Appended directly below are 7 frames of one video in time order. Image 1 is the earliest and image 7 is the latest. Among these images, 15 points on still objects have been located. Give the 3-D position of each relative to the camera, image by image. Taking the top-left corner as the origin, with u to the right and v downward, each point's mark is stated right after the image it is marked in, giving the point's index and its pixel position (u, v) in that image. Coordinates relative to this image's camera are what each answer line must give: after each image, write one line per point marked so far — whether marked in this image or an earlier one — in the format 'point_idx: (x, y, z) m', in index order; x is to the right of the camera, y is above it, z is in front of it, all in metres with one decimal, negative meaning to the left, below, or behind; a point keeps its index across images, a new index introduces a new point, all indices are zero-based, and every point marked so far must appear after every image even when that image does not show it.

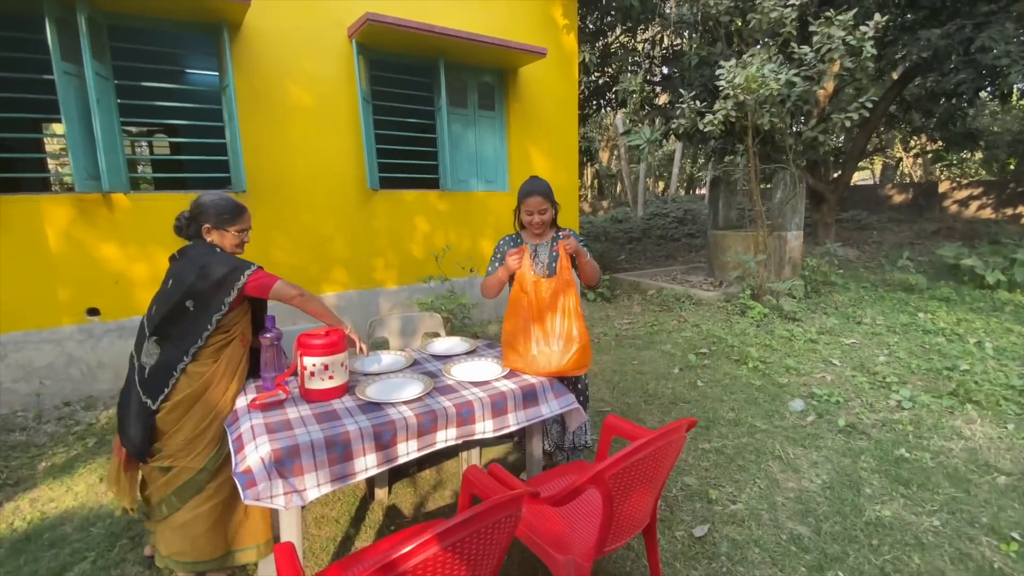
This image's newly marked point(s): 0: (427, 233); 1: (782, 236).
0: (-0.9, +0.6, +5.0) m
1: (+4.1, +0.8, +7.2) m
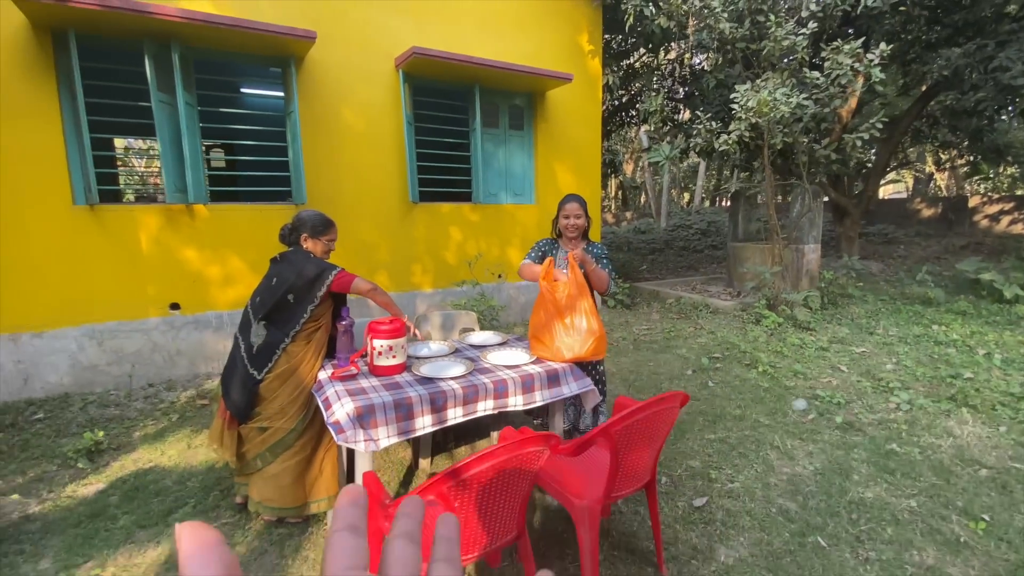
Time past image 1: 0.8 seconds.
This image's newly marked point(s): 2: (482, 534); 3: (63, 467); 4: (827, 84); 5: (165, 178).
0: (-0.6, +0.5, +5.5) m
1: (+4.5, +0.6, +7.5) m
2: (-0.1, -0.8, +1.6) m
3: (-3.0, -1.2, +3.2) m
4: (+3.5, +2.3, +5.3) m
5: (-3.0, +0.9, +4.1) m
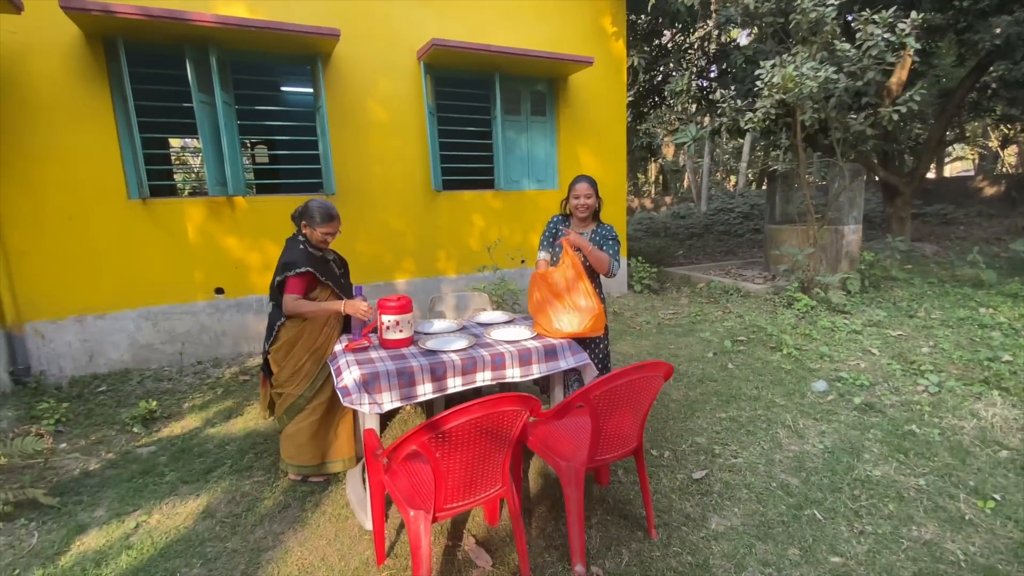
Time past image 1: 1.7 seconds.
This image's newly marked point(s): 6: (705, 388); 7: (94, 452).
0: (-0.3, +0.7, +5.7) m
1: (+4.9, +0.9, +7.2) m
2: (-0.2, -0.7, +1.8) m
3: (-2.9, -1.1, +3.6) m
4: (+3.7, +2.5, +5.1) m
5: (-2.8, +1.1, +4.5) m
6: (+1.6, -0.9, +4.0) m
7: (-2.9, -1.1, +3.3) m
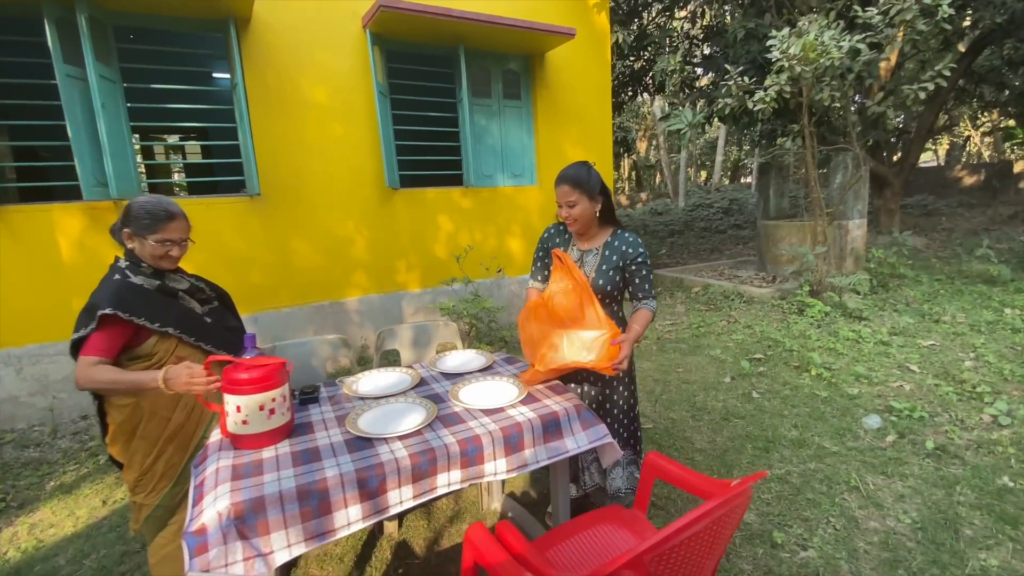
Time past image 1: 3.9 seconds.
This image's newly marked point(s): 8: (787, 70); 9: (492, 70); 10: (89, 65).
0: (-0.6, +0.6, +4.8) m
1: (+4.5, +0.9, +6.5) m
2: (-0.2, -0.9, +0.9) m
3: (-3.0, -1.3, +2.5) m
4: (+3.4, +2.4, +4.4) m
5: (-3.1, +0.8, +3.4) m
6: (+1.5, -1.0, +3.2) m
7: (-2.9, -1.4, +2.2) m
8: (+2.6, +2.0, +4.5) m
9: (-0.2, +2.2, +4.9) m
10: (-2.9, +1.5, +3.3) m
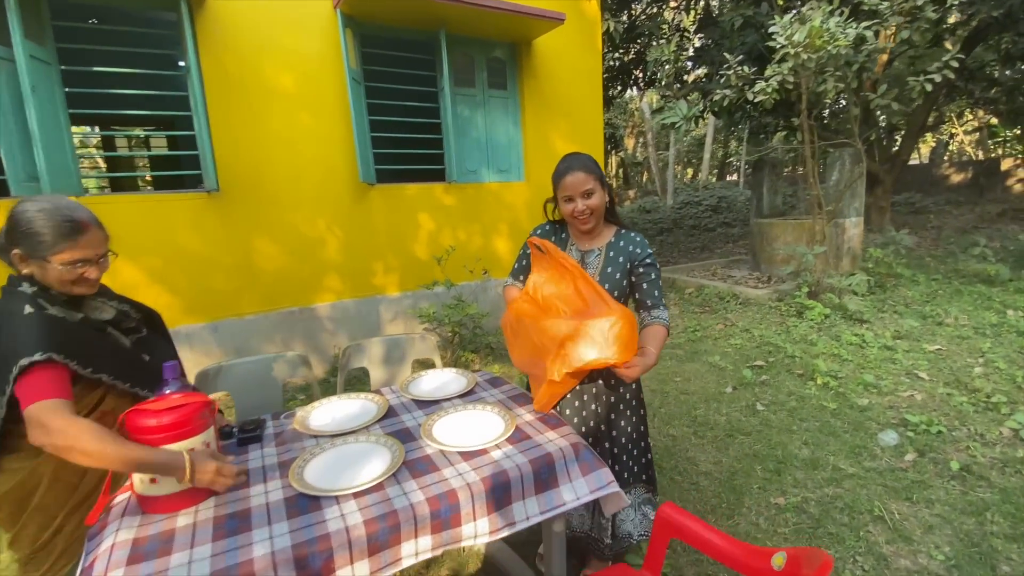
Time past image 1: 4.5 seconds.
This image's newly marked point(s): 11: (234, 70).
0: (-0.7, +0.5, +4.4) m
1: (+4.3, +0.8, +6.3) m
2: (-0.2, -0.9, +0.6) m
3: (-3.1, -1.4, +2.1) m
4: (+3.2, +2.4, +4.1) m
5: (-3.1, +0.8, +3.0) m
6: (+1.4, -1.0, +2.9) m
7: (-3.0, -1.4, +1.9) m
8: (+2.4, +2.0, +4.2) m
9: (-0.3, +2.2, +4.6) m
10: (-3.0, +1.5, +2.9) m
11: (-2.1, +1.6, +3.6) m
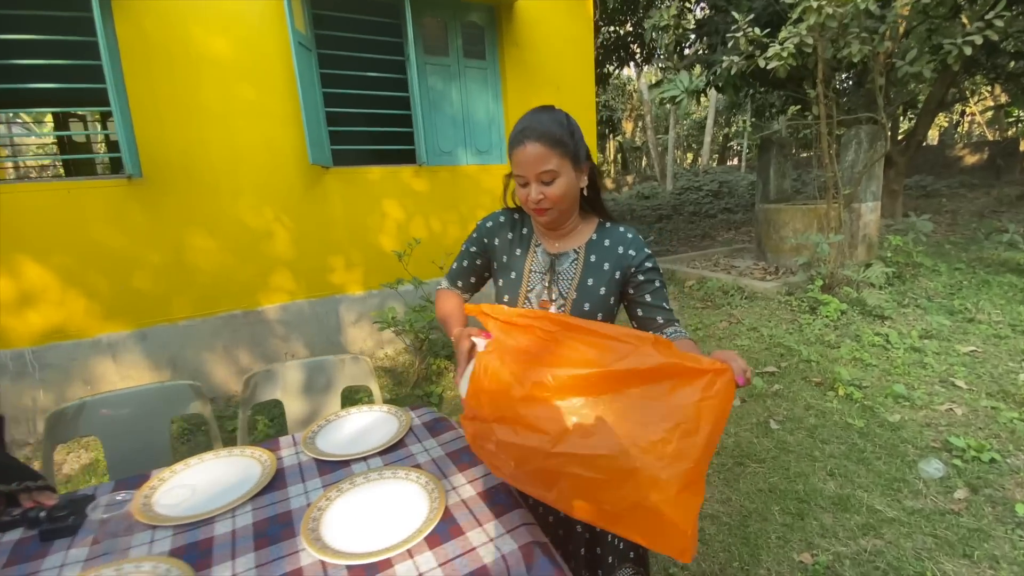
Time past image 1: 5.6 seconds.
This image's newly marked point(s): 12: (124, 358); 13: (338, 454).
0: (-0.9, +0.5, +3.9) m
1: (+4.1, +1.0, +5.8) m
2: (-0.4, -1.0, +0.1) m
3: (-3.2, -1.4, +1.7) m
4: (+3.1, +2.4, +3.6) m
5: (-3.3, +0.8, +2.5) m
6: (+1.2, -1.0, +2.4) m
7: (-3.2, -1.5, +1.4) m
8: (+2.2, +2.0, +3.7) m
9: (-0.5, +2.2, +4.0) m
10: (-3.2, +1.5, +2.4) m
11: (-2.3, +1.6, +3.1) m
12: (-2.6, -0.5, +3.2) m
13: (-0.5, -0.5, +1.4) m
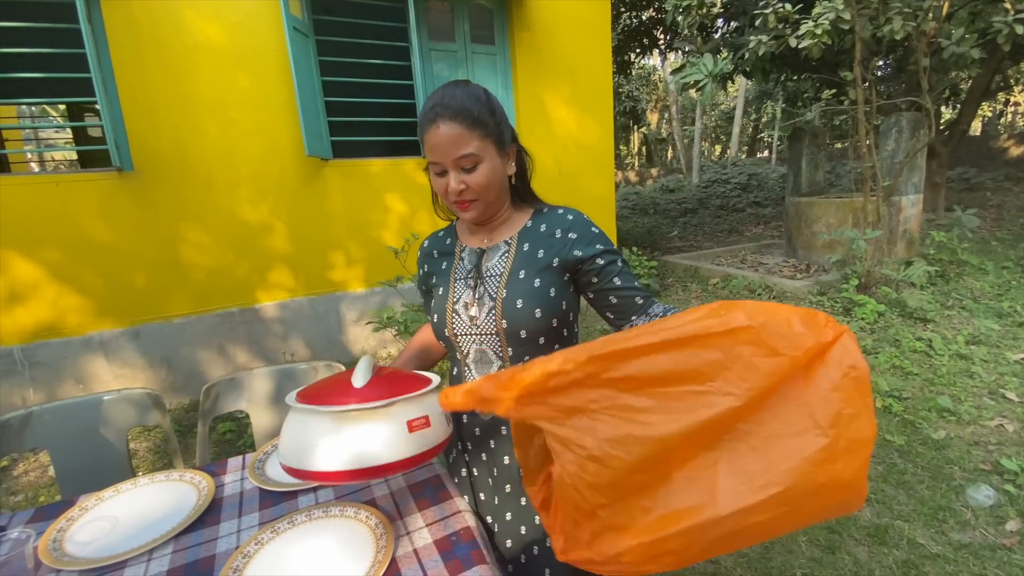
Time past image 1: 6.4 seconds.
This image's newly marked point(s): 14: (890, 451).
0: (-0.8, +0.6, +3.7) m
1: (+4.3, +1.0, +5.4) m
2: (-0.5, -1.0, -0.1) m
3: (-3.3, -1.4, +1.6) m
4: (+3.1, +2.4, +3.2) m
5: (-3.3, +0.8, +2.4) m
6: (+1.2, -1.0, +2.2) m
7: (-3.2, -1.5, +1.4) m
8: (+2.3, +2.0, +3.3) m
9: (-0.5, +2.3, +3.8) m
10: (-3.2, +1.5, +2.3) m
11: (-2.2, +1.7, +2.9) m
12: (-2.5, -0.4, +3.1) m
13: (-0.6, -0.5, +1.2) m
14: (+2.0, -0.9, +2.5) m
